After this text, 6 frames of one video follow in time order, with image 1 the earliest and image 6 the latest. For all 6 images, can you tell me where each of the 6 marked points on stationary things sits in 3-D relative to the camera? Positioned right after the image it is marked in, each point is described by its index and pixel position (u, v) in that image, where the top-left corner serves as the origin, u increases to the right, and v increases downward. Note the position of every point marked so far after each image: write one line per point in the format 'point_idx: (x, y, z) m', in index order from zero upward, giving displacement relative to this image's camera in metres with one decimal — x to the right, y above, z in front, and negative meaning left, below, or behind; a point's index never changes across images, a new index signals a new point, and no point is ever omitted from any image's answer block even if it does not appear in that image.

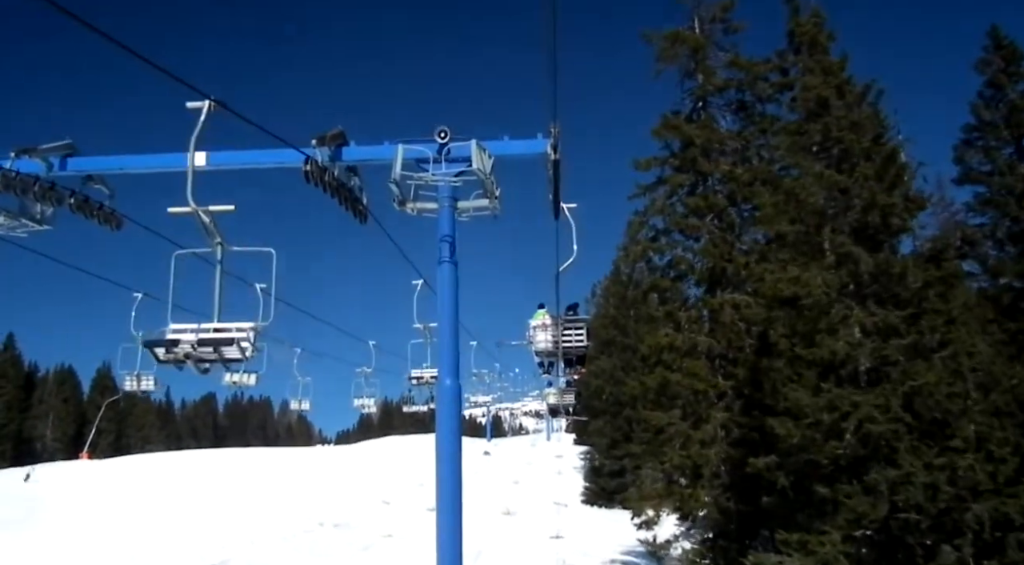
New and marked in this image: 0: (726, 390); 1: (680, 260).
0: (+4.2, -2.1, +17.8) m
1: (+3.5, +0.5, +19.0) m
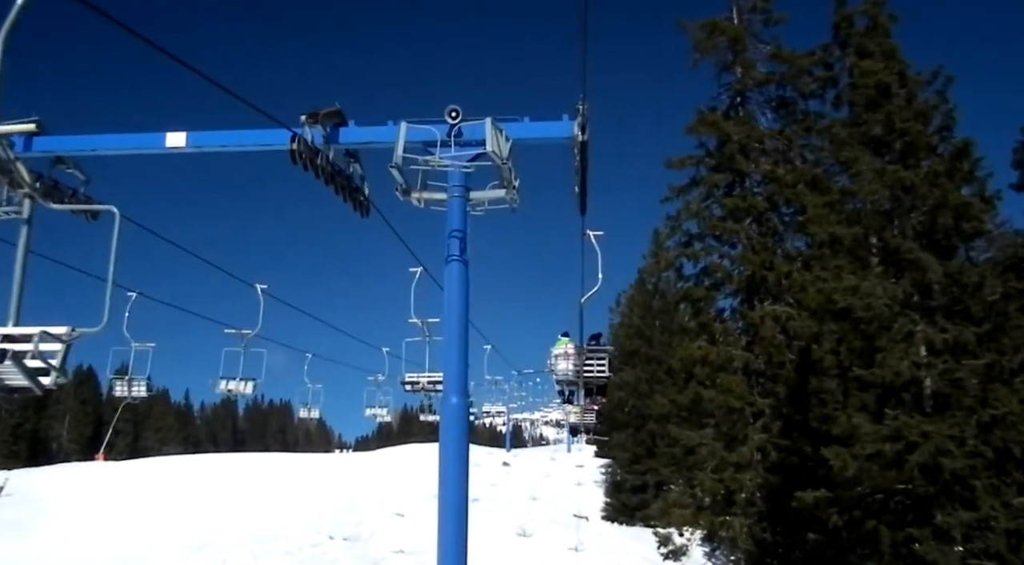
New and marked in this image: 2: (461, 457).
0: (+4.5, -2.3, +16.4) m
1: (+3.9, +0.3, +17.6) m
2: (-0.5, -1.7, +9.0) m
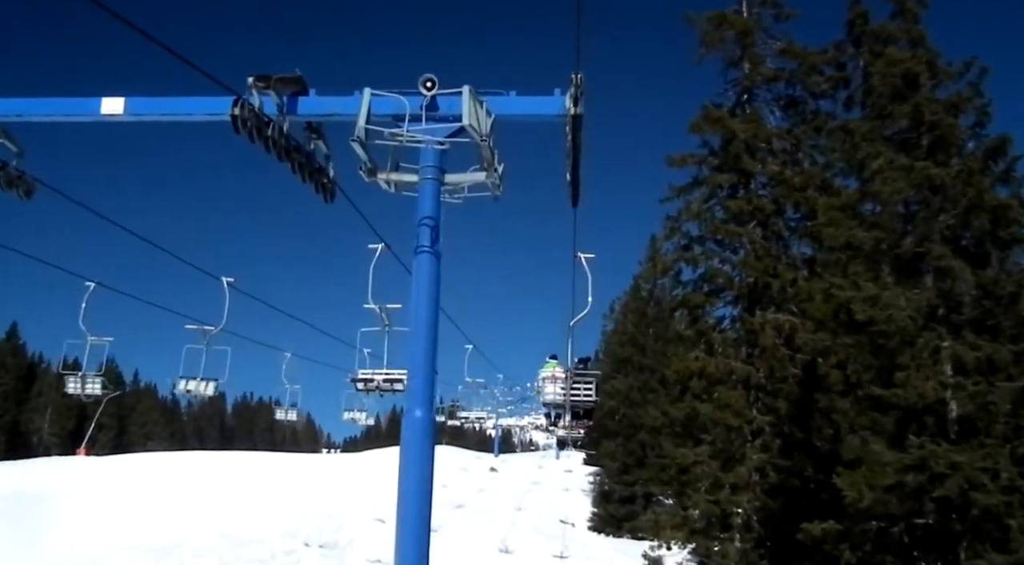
0: (+4.2, -2.4, +15.3) m
1: (+3.7, +0.2, +16.5) m
2: (-0.8, -1.7, +7.9) m
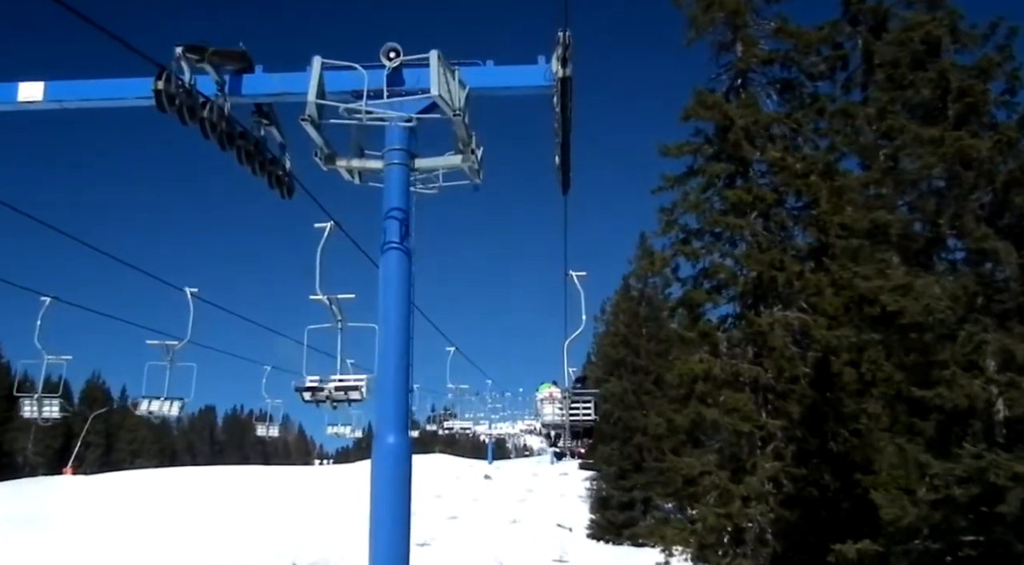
0: (+4.1, -2.3, +14.2) m
1: (+3.5, +0.2, +15.4) m
2: (-0.8, -1.7, +6.8) m
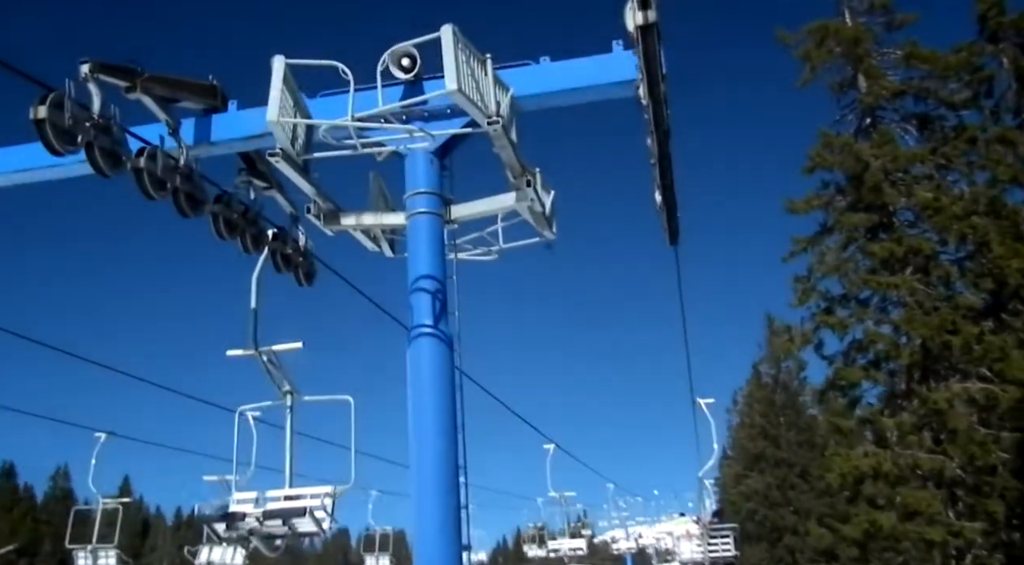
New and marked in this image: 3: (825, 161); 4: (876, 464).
0: (+5.7, -3.1, +11.2) m
1: (+5.0, -0.8, +12.8) m
2: (-0.2, -2.2, +4.6) m
3: (+4.9, +1.8, +14.1) m
4: (+4.7, -2.3, +11.9) m
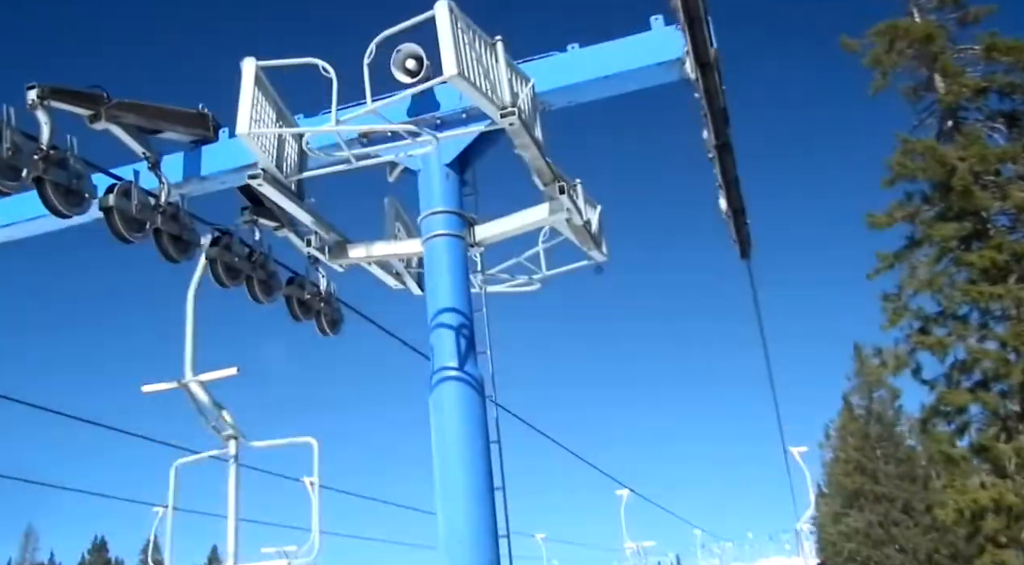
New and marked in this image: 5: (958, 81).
0: (+6.5, -3.2, +9.8) m
1: (+5.9, -0.9, +11.6) m
2: (+0.1, -2.3, +3.7) m
3: (+5.7, +1.6, +13.0) m
4: (+5.6, -2.5, +10.6) m
5: (+6.6, +2.9, +13.4) m
